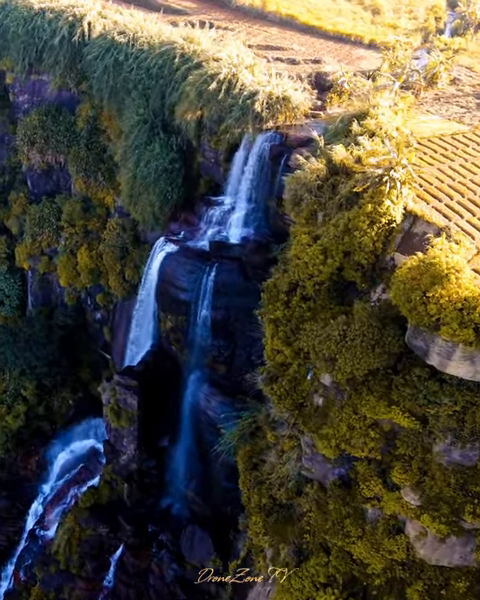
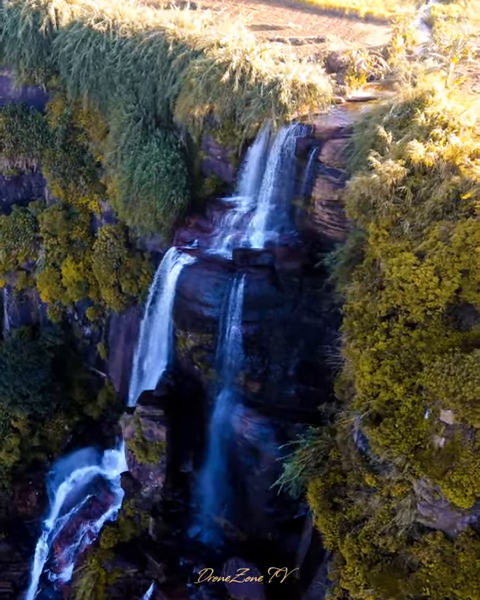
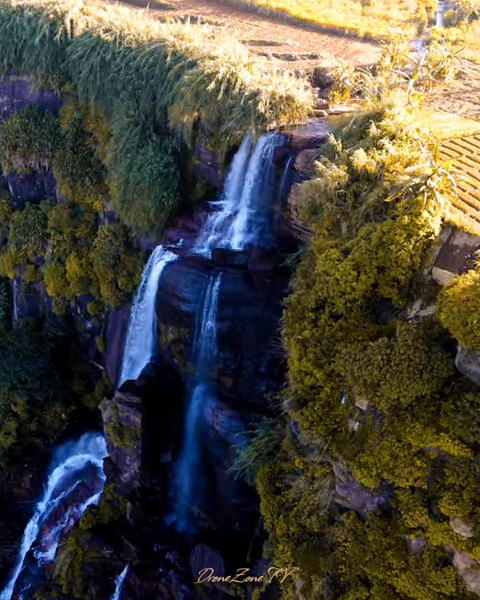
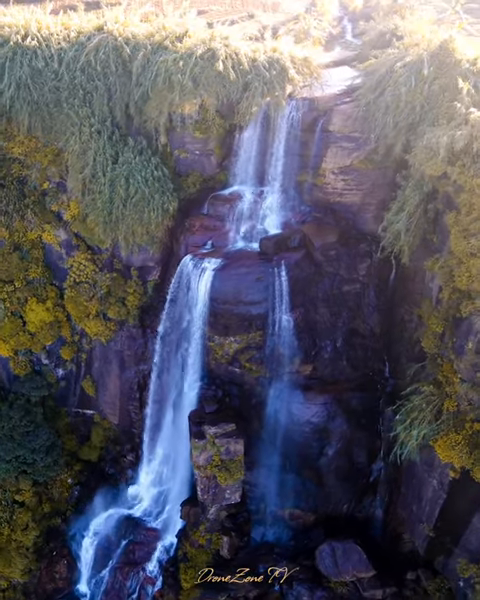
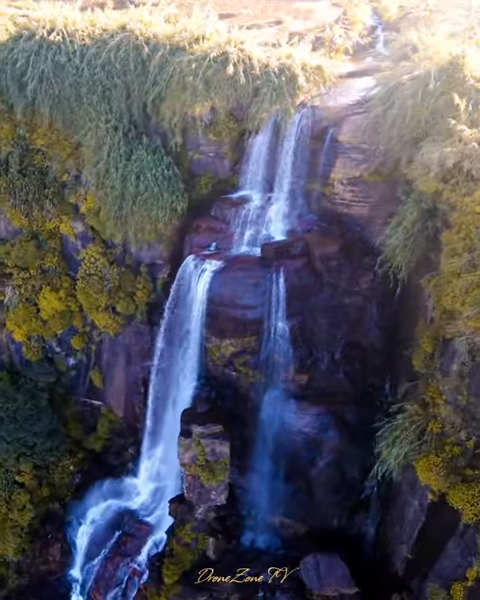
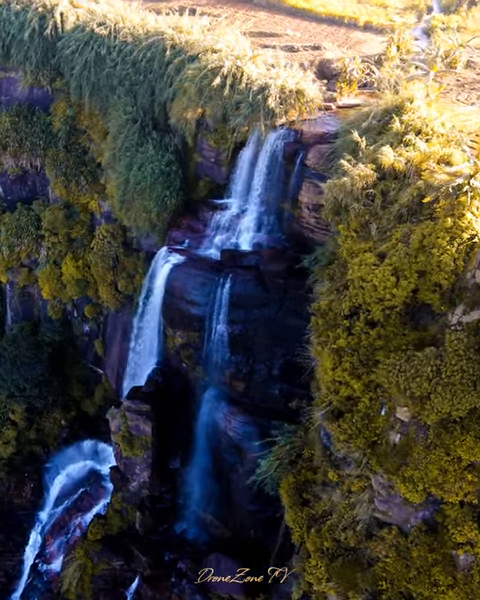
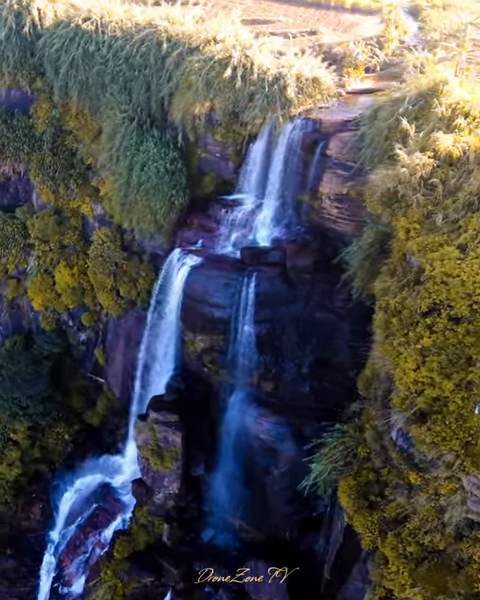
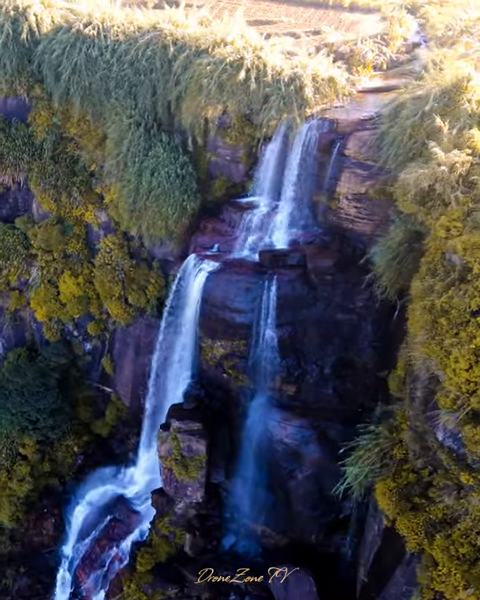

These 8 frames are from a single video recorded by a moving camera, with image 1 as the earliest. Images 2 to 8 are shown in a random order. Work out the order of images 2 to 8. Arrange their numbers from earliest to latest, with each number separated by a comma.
3, 6, 2, 7, 8, 5, 4
